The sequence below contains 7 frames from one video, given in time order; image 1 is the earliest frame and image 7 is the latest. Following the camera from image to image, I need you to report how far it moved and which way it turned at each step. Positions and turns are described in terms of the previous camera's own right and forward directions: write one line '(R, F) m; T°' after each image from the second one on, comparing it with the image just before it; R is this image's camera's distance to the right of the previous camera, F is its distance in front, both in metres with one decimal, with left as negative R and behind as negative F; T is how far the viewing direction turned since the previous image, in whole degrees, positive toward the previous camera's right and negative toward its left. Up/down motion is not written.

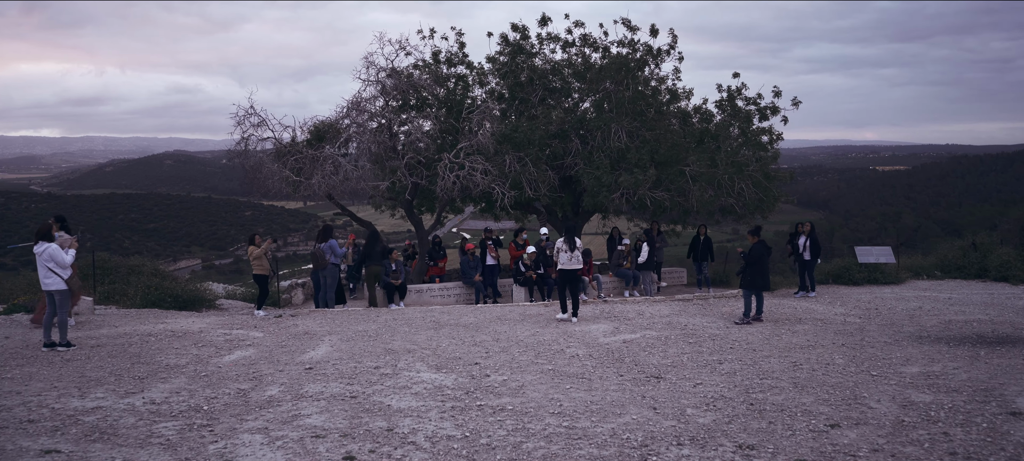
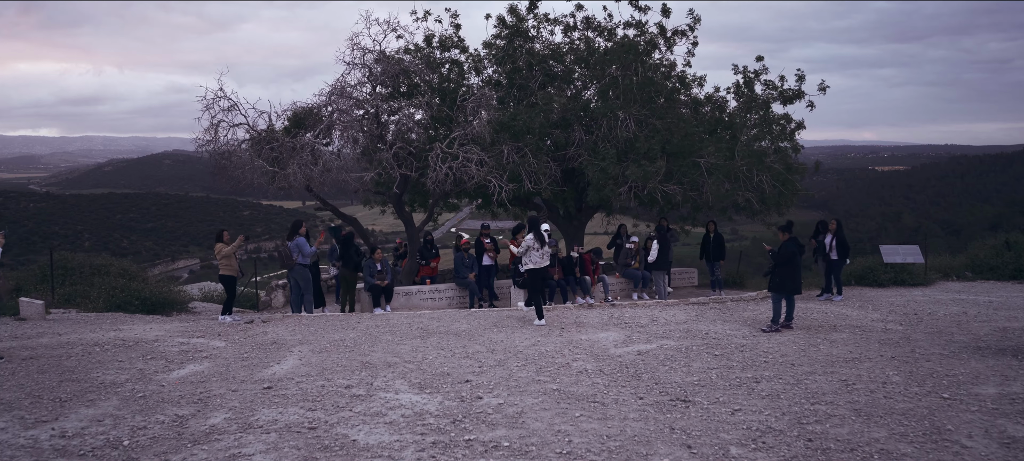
(0.0, +1.3) m; 0°
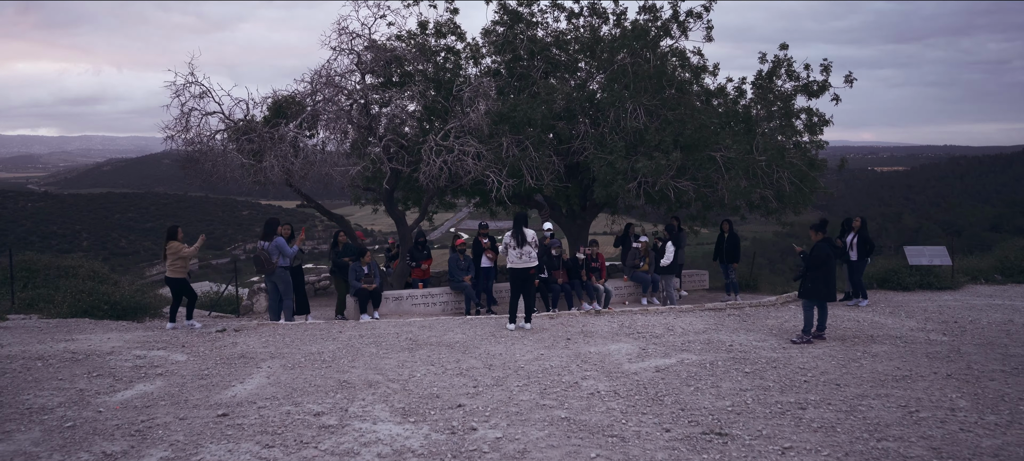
(0.0, +1.0) m; 0°
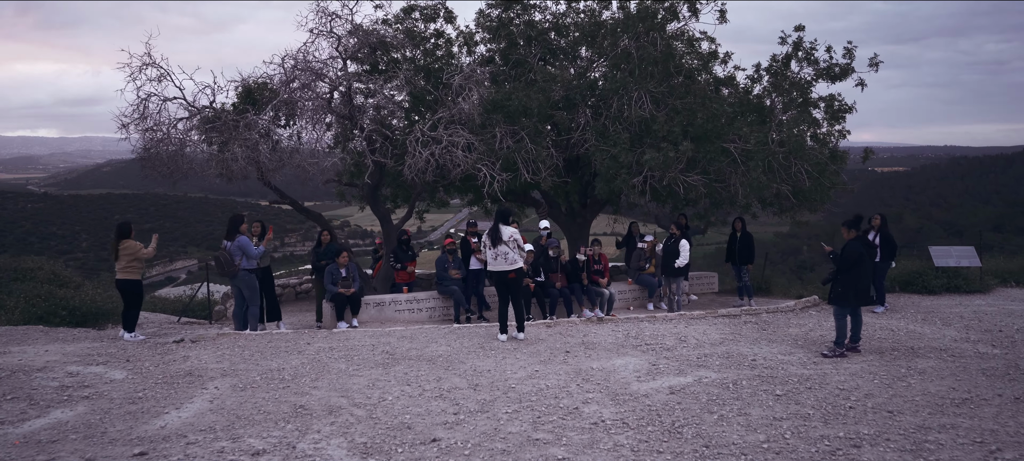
(+0.1, +1.1) m; 0°
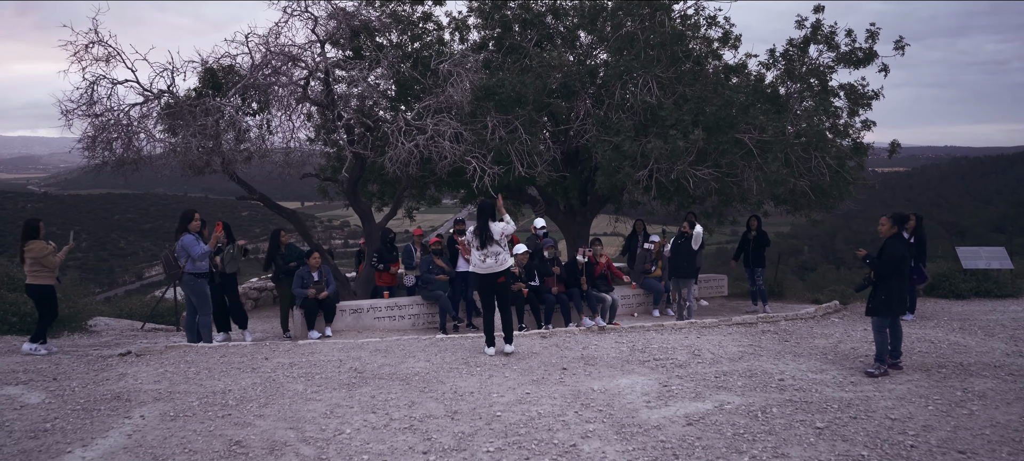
(+0.1, +1.0) m; 0°
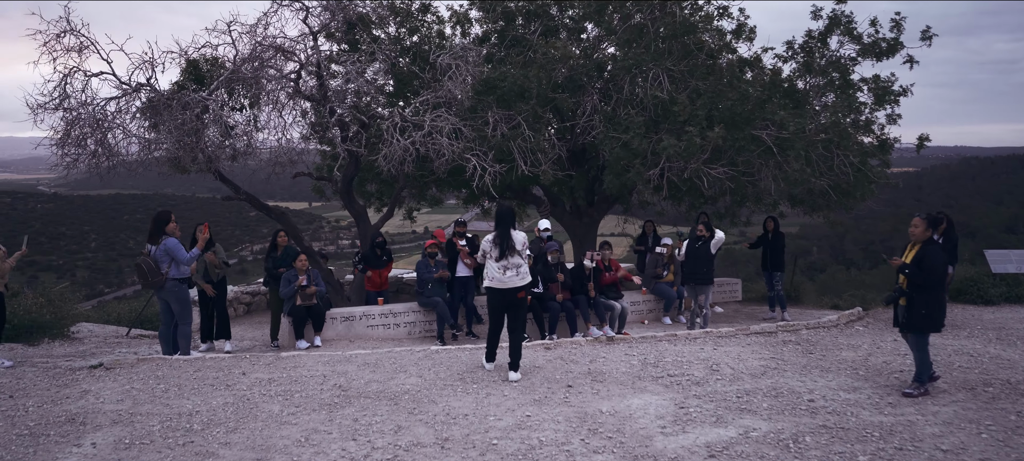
(+0.1, +0.6) m; -1°
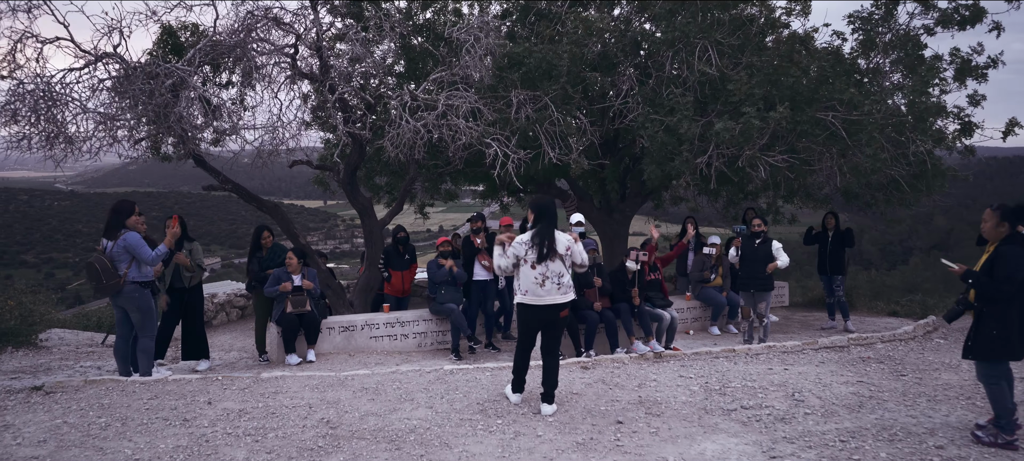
(-0.2, +1.3) m; -1°
